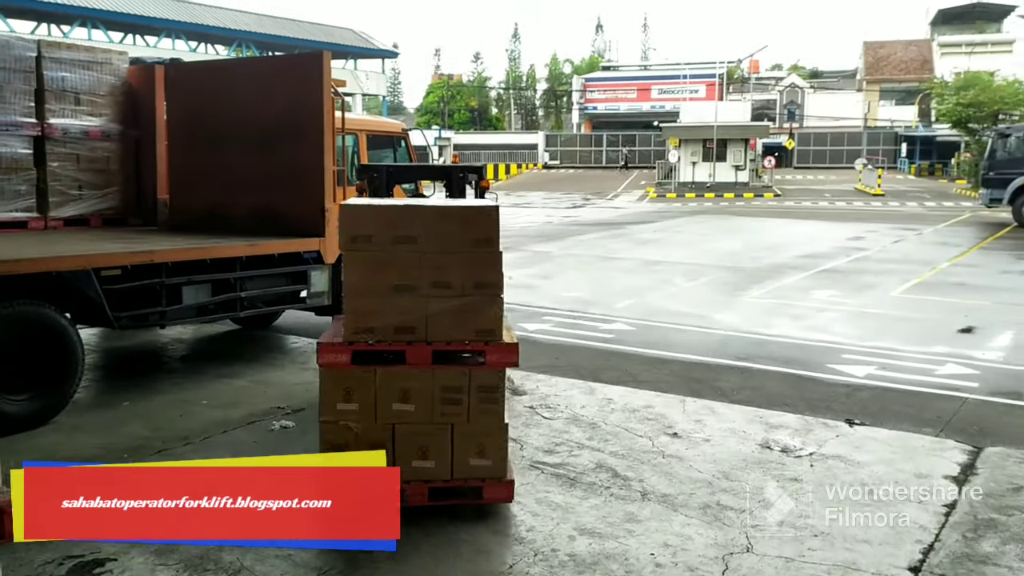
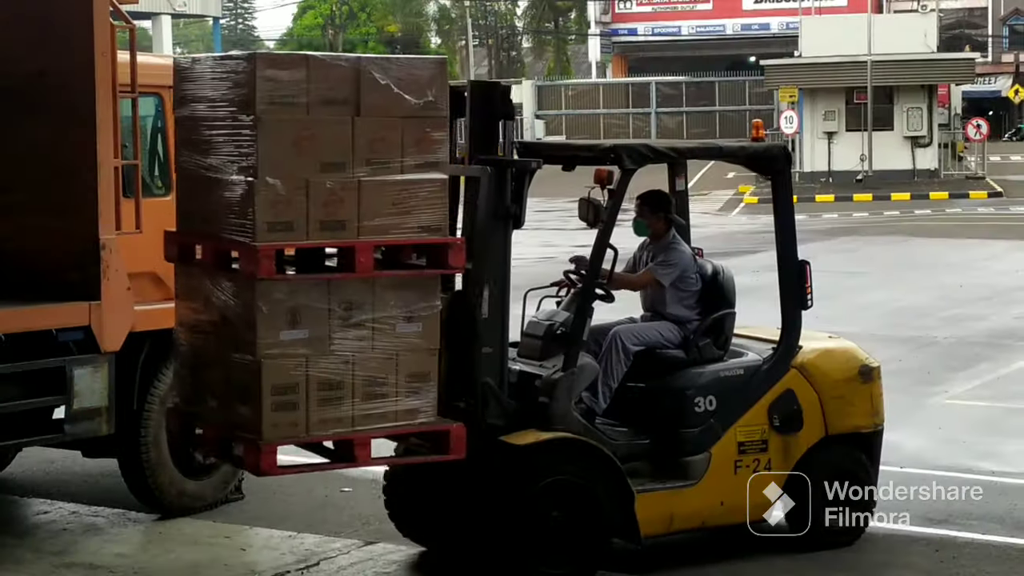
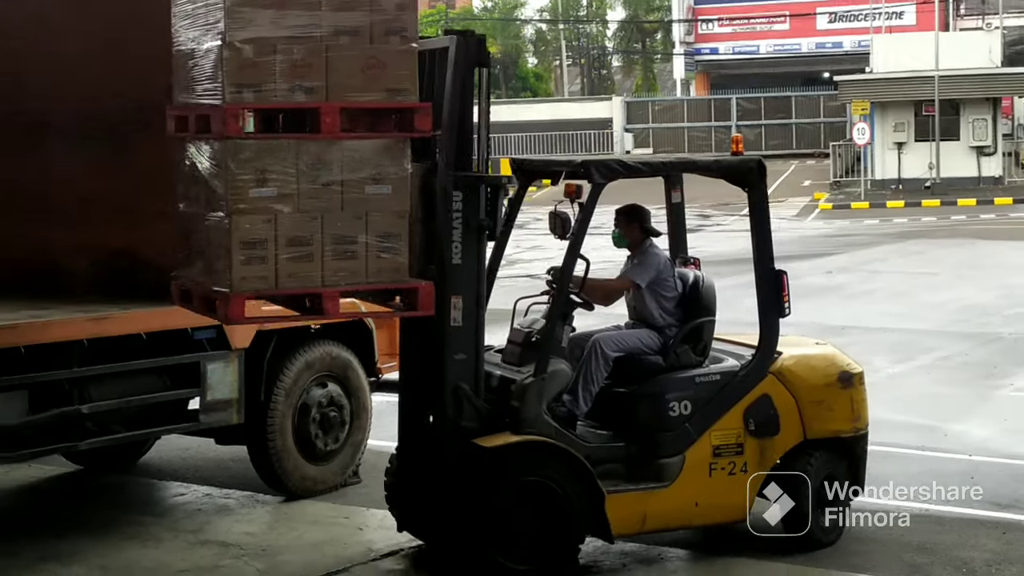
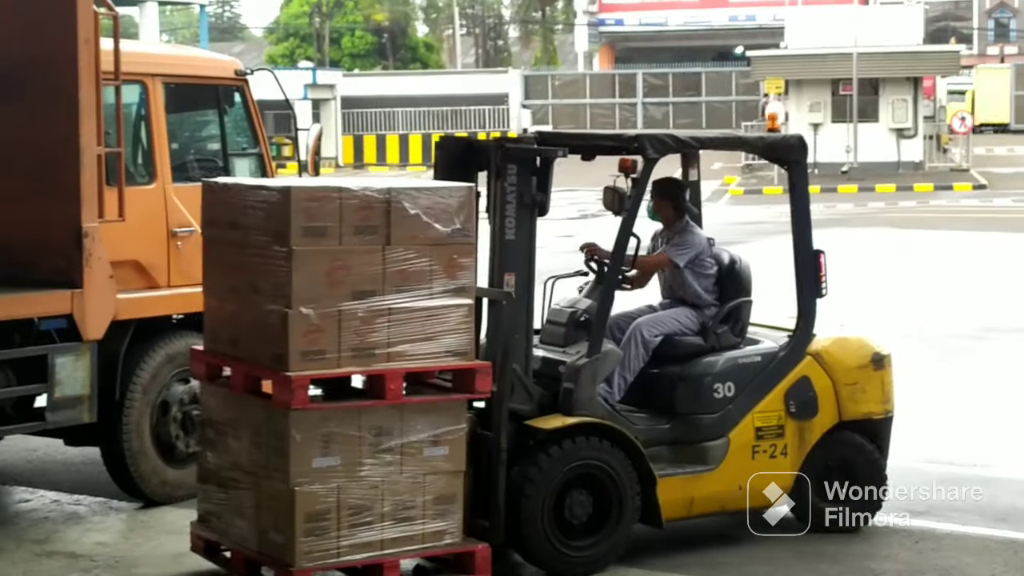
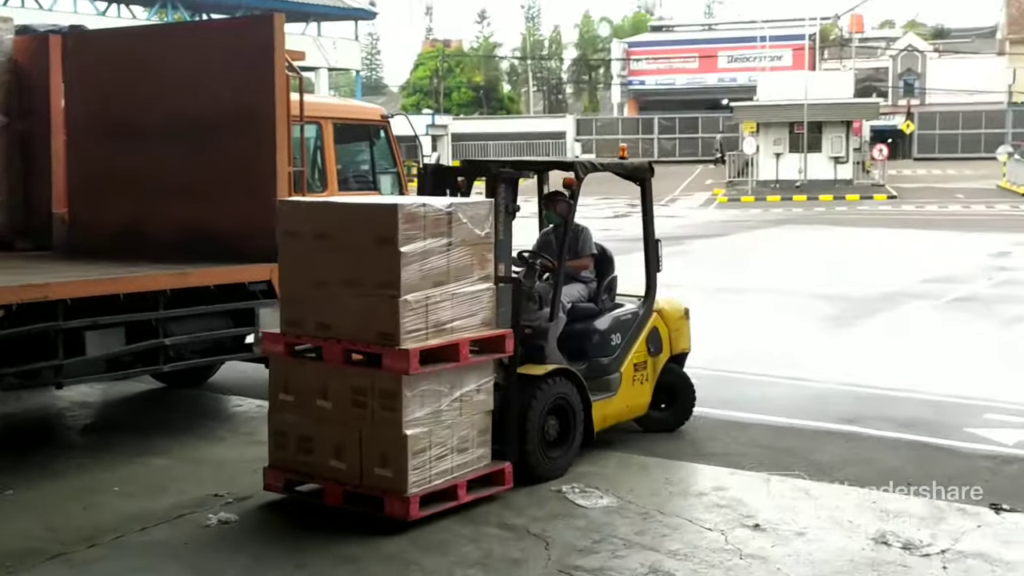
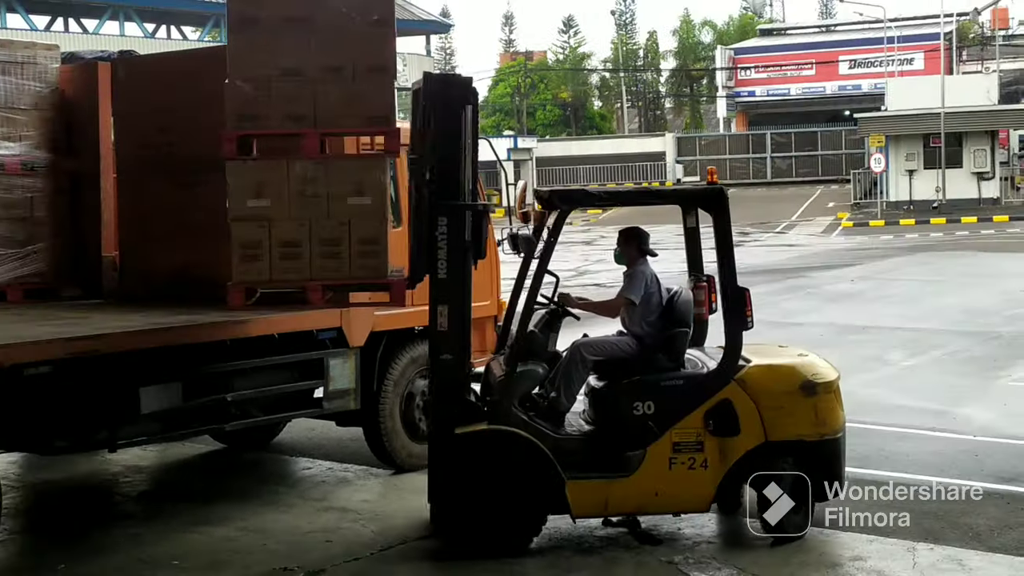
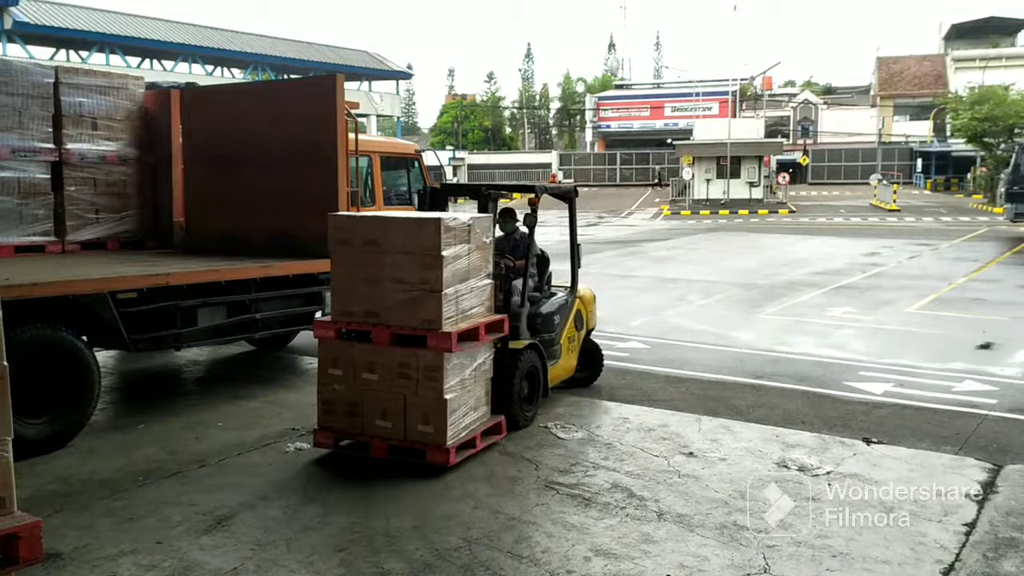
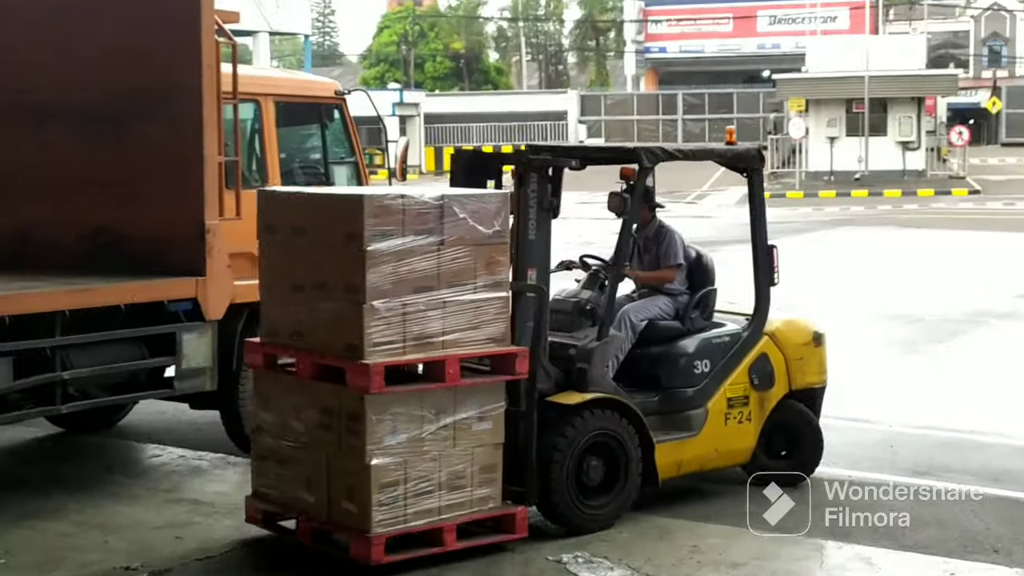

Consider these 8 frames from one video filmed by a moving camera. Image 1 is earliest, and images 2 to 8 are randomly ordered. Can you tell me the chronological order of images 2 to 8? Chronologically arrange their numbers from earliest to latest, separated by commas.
7, 5, 8, 4, 2, 3, 6
